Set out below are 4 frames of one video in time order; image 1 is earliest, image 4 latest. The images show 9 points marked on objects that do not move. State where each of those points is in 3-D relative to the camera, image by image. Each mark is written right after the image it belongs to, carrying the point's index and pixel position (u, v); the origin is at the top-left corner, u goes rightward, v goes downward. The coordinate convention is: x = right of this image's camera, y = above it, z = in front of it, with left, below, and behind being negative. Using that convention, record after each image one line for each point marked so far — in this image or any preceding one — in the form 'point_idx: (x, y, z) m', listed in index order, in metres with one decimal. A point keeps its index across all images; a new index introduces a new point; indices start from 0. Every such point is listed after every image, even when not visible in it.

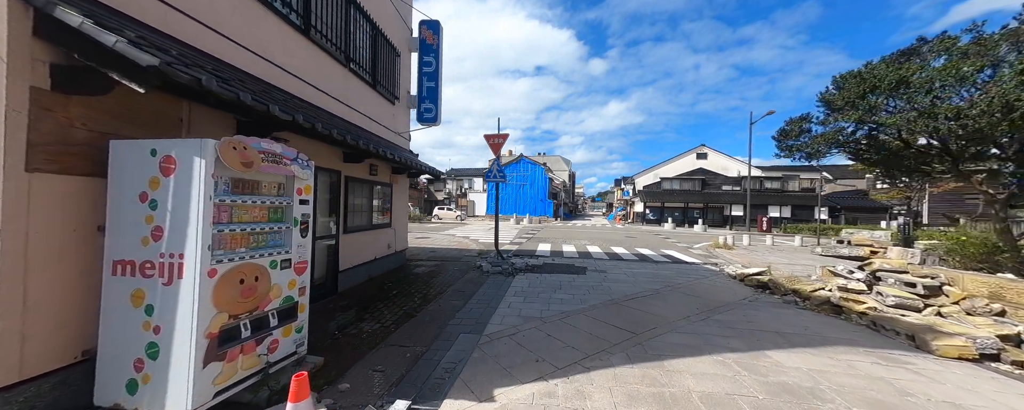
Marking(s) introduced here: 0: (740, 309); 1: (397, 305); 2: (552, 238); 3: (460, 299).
0: (+3.7, -1.7, +4.7) m
1: (-1.9, -1.7, +4.9) m
2: (+1.9, -1.6, +14.3) m
3: (-0.9, -1.7, +5.2) m
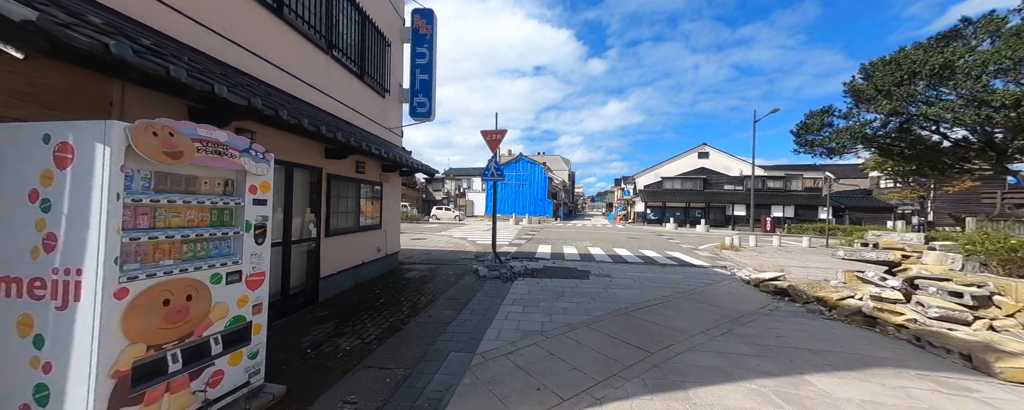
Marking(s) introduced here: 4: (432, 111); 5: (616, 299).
0: (+3.6, -1.7, +4.3) m
1: (-2.0, -1.7, +4.4) m
2: (+1.9, -1.6, +13.9) m
3: (-1.0, -1.7, +4.8) m
4: (-2.0, +2.4, +7.5) m
5: (+1.8, -1.6, +5.1) m
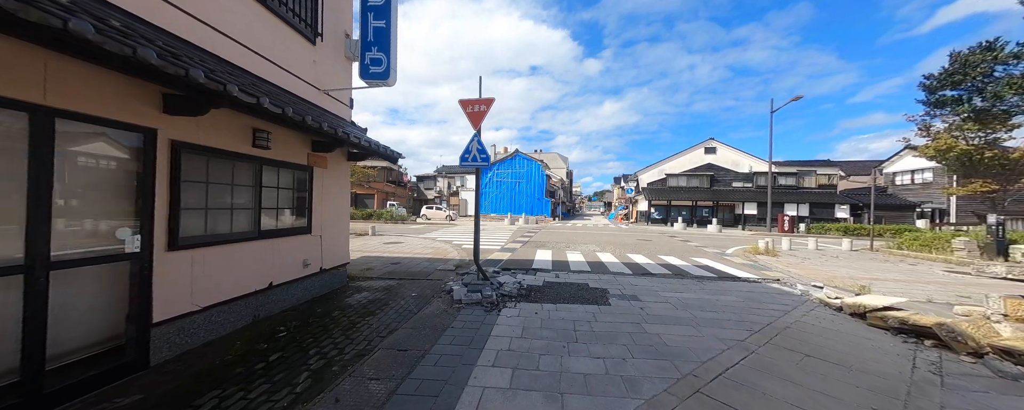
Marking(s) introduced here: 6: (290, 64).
0: (+3.5, -1.6, +2.3) m
1: (-2.1, -1.6, +2.4) m
2: (+1.6, -1.5, +11.9) m
3: (-1.1, -1.6, +2.8) m
4: (-2.3, +2.5, +5.4) m
5: (+1.6, -1.5, +3.1) m
6: (-3.4, +2.2, +4.5) m
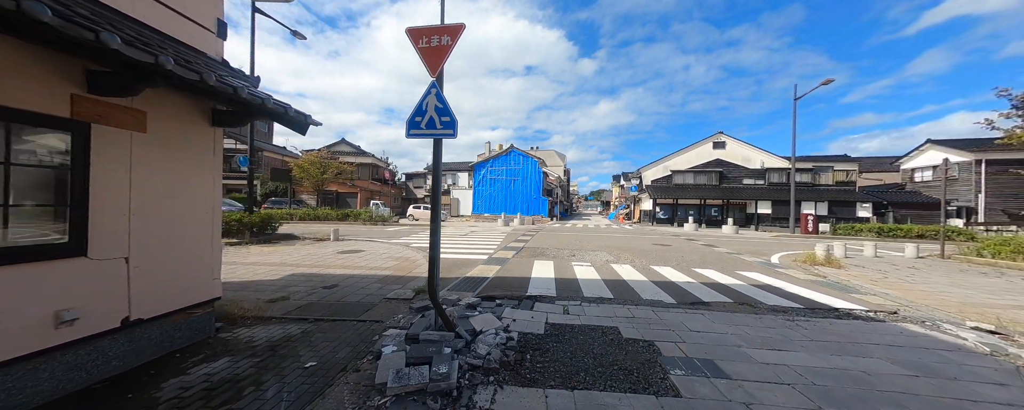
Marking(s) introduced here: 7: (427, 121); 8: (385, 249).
0: (+3.3, -1.5, +0.1) m
1: (-2.3, -1.5, +0.1) m
2: (+1.3, -1.4, +9.6) m
3: (-1.3, -1.5, +0.5) m
4: (-2.5, +2.6, +3.1) m
5: (+1.5, -1.5, +0.9) m
6: (-3.6, +2.2, +2.1) m
7: (-1.0, +1.0, +3.5) m
8: (-4.0, -1.4, +9.5) m
